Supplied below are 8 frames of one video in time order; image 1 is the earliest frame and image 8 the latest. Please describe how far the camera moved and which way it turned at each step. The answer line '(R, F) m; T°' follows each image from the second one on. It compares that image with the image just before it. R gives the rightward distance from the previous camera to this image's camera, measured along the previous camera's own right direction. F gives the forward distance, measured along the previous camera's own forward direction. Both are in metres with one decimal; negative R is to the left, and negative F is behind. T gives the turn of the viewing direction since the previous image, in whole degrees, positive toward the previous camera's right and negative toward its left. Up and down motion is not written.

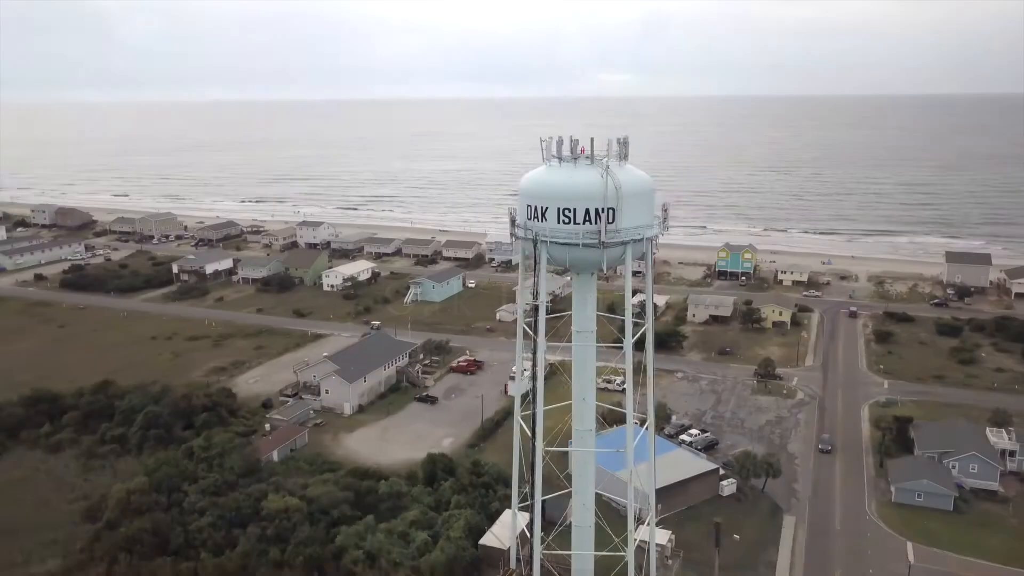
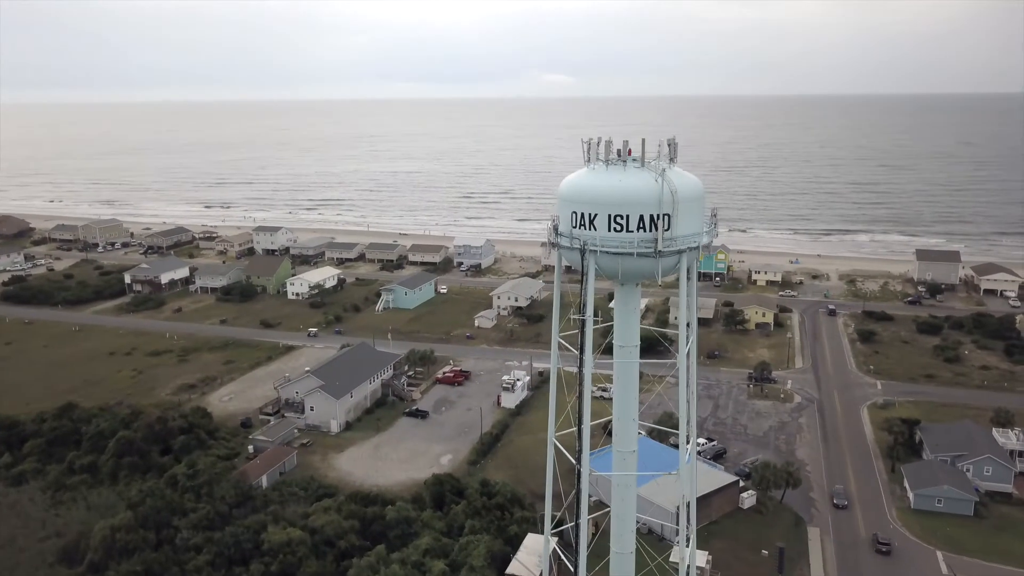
(-1.3, +0.8) m; +4°
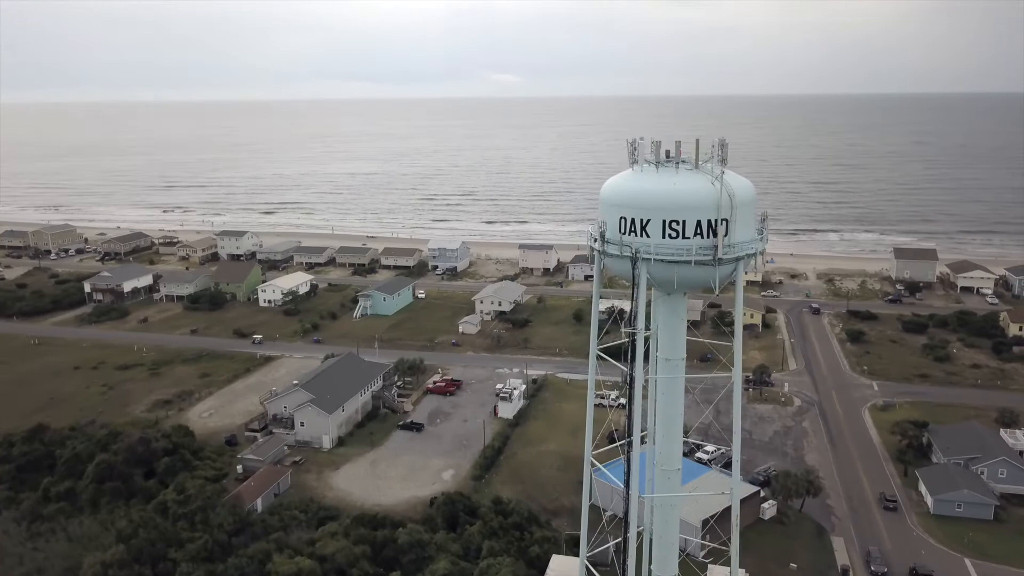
(-1.1, +0.7) m; +3°
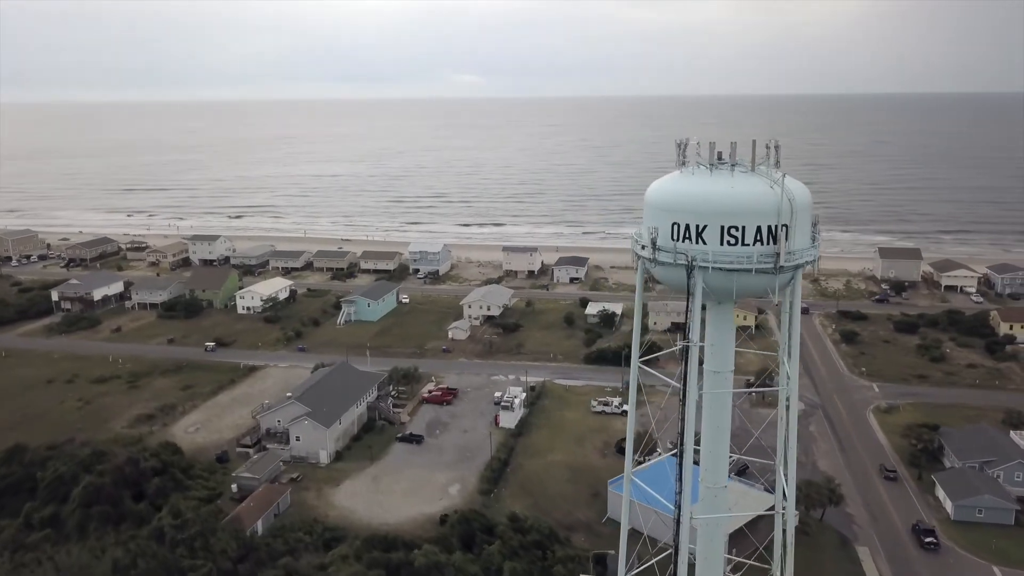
(-0.9, +0.6) m; +2°
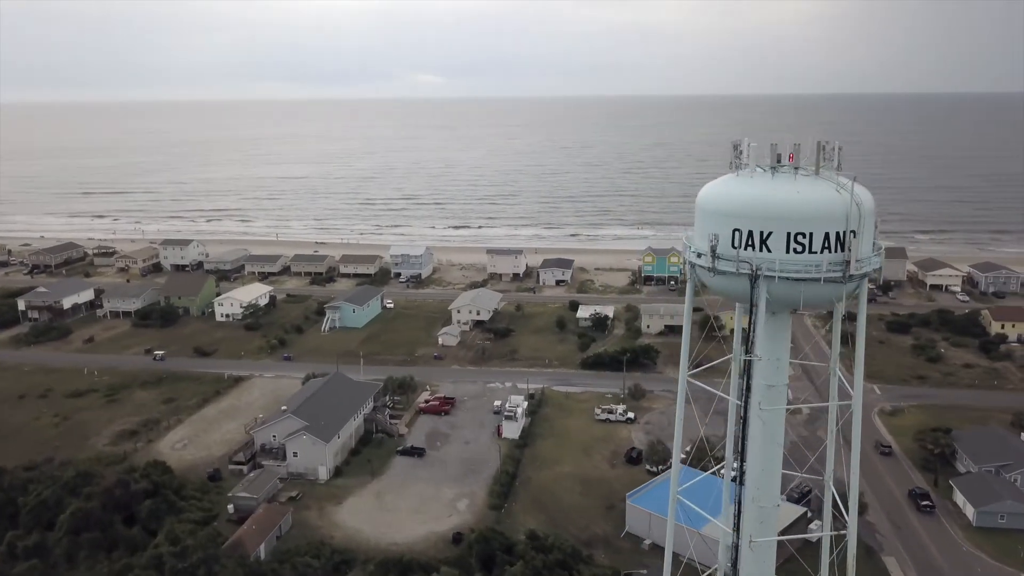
(-0.9, +0.6) m; +2°
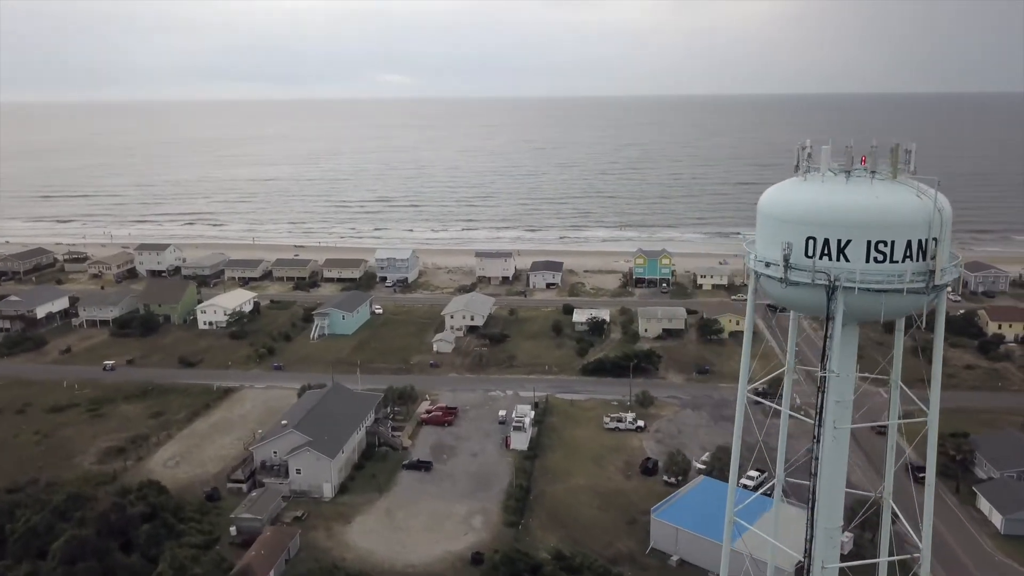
(-0.9, +0.6) m; +2°
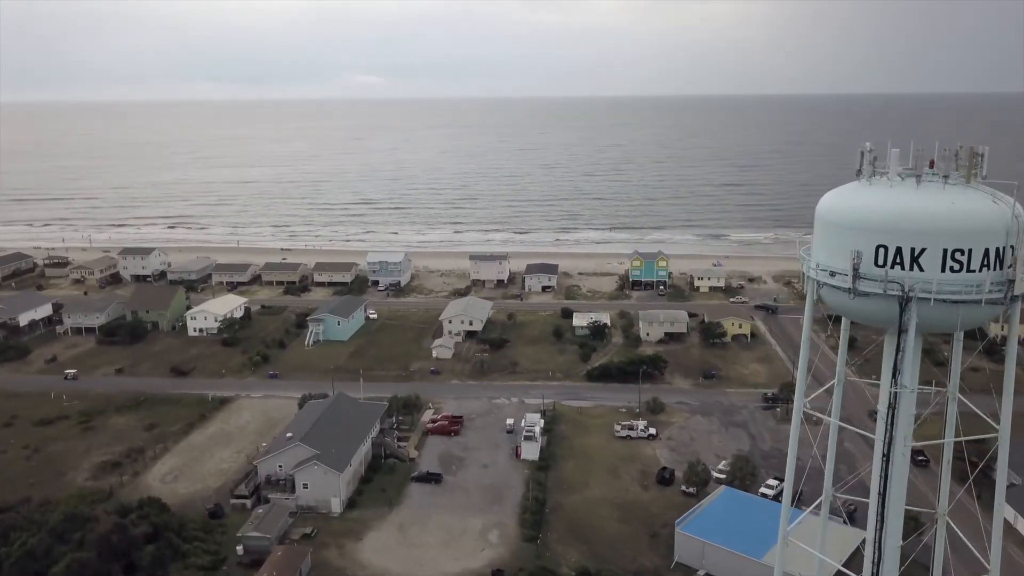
(-0.8, +0.5) m; +1°
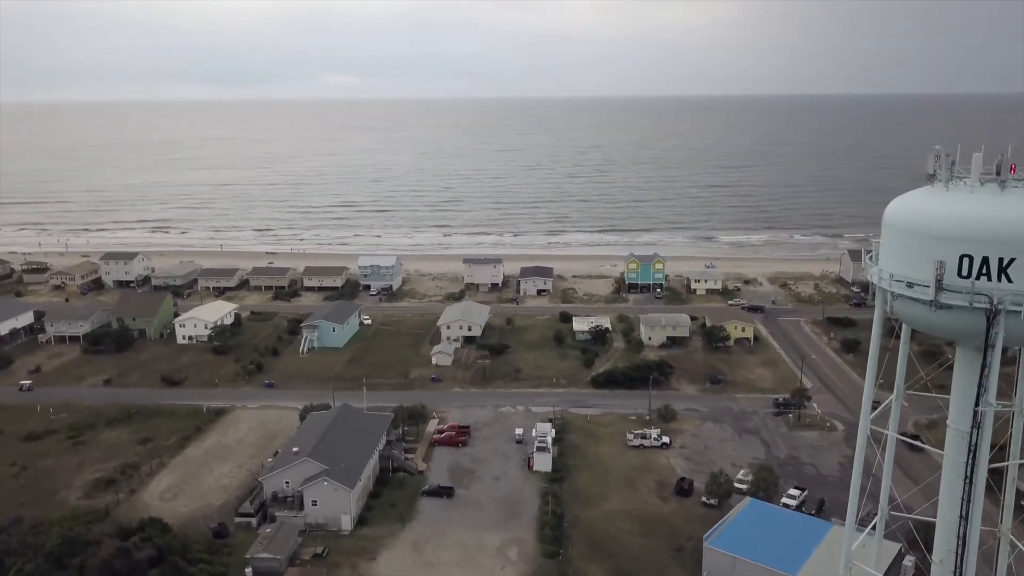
(-0.8, +0.5) m; +1°
